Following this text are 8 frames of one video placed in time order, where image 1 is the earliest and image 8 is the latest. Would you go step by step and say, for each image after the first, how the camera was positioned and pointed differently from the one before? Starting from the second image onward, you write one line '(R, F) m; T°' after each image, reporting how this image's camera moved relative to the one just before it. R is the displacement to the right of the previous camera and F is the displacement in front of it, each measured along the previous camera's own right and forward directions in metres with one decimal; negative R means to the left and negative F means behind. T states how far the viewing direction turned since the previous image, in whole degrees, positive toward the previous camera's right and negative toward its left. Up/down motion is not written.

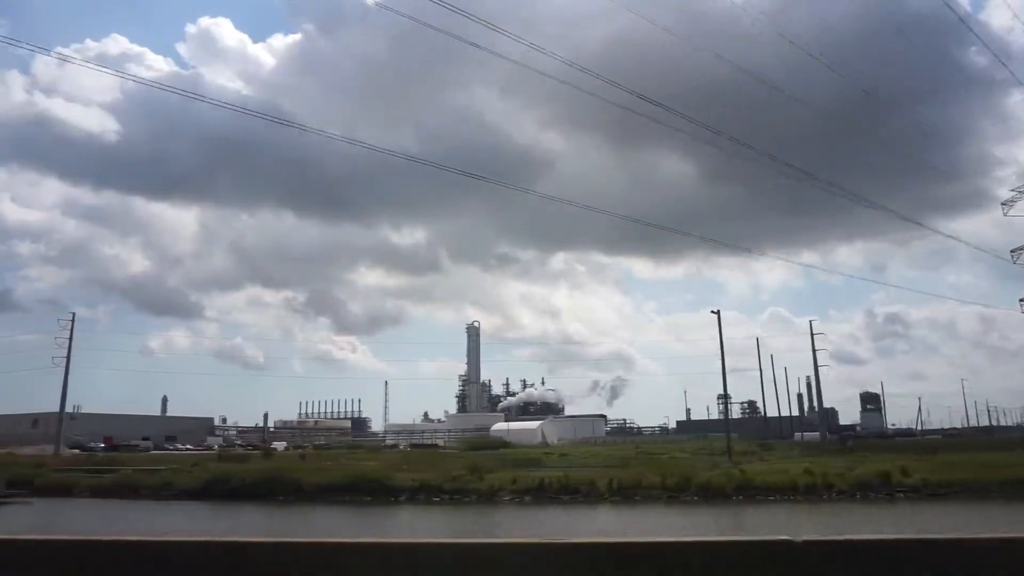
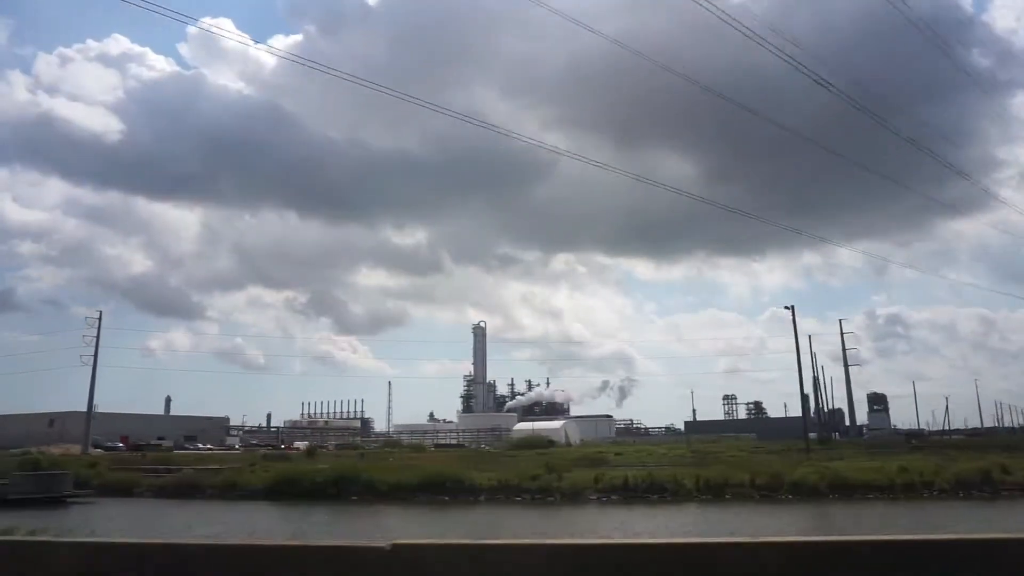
(-0.7, +0.1) m; 0°
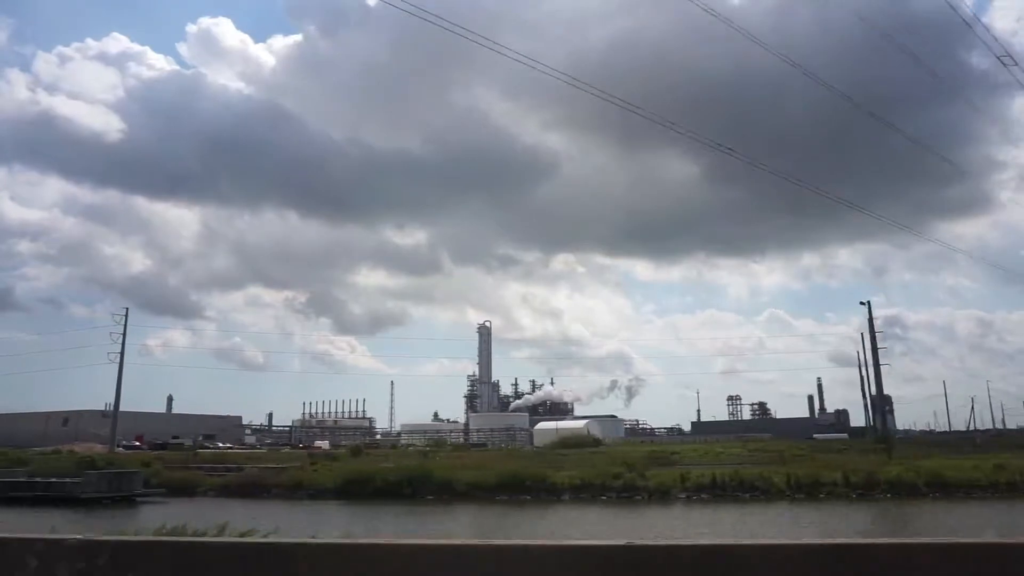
(-0.7, +0.1) m; 0°
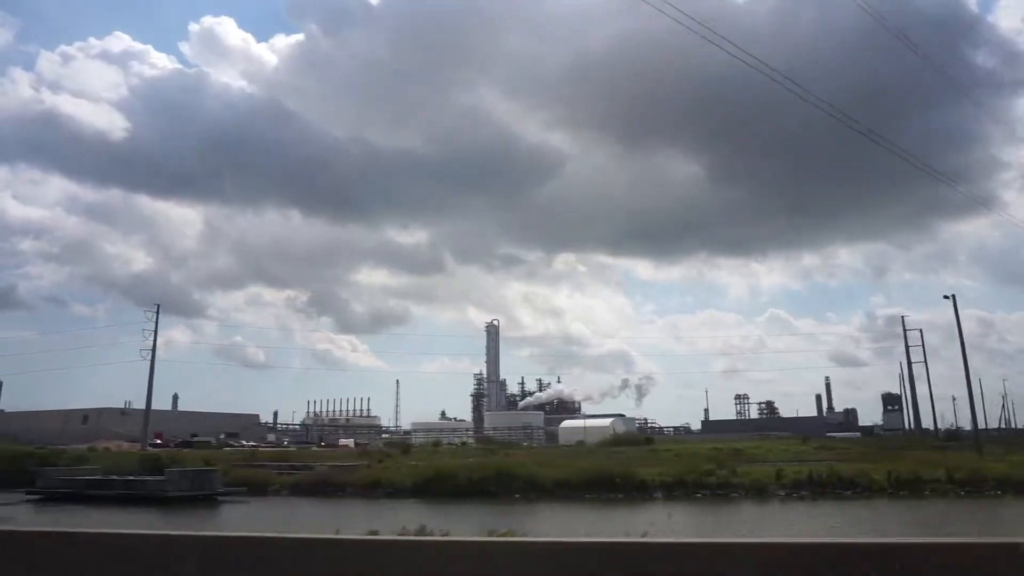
(-0.8, +0.1) m; 0°
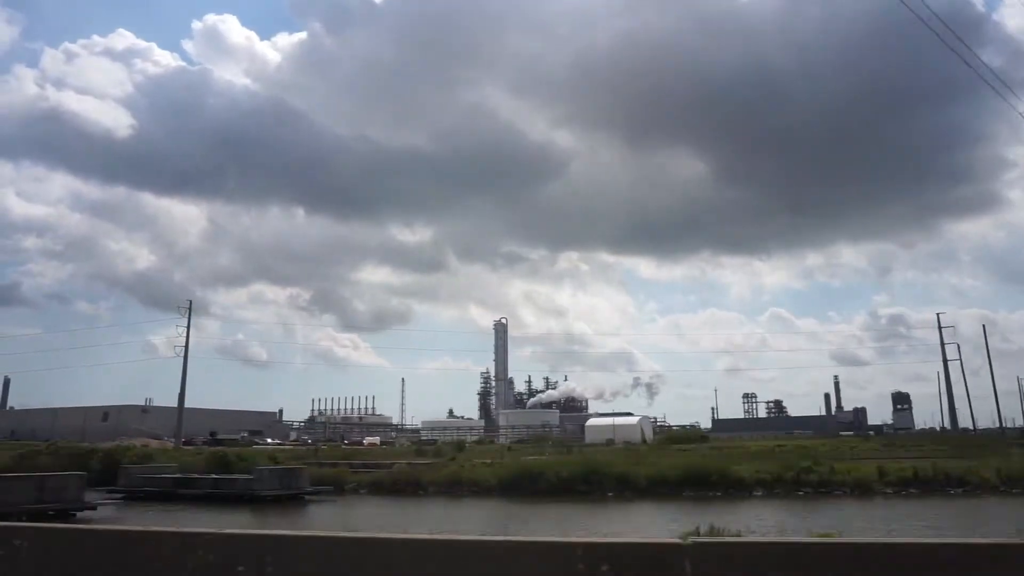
(-0.8, +0.1) m; 0°
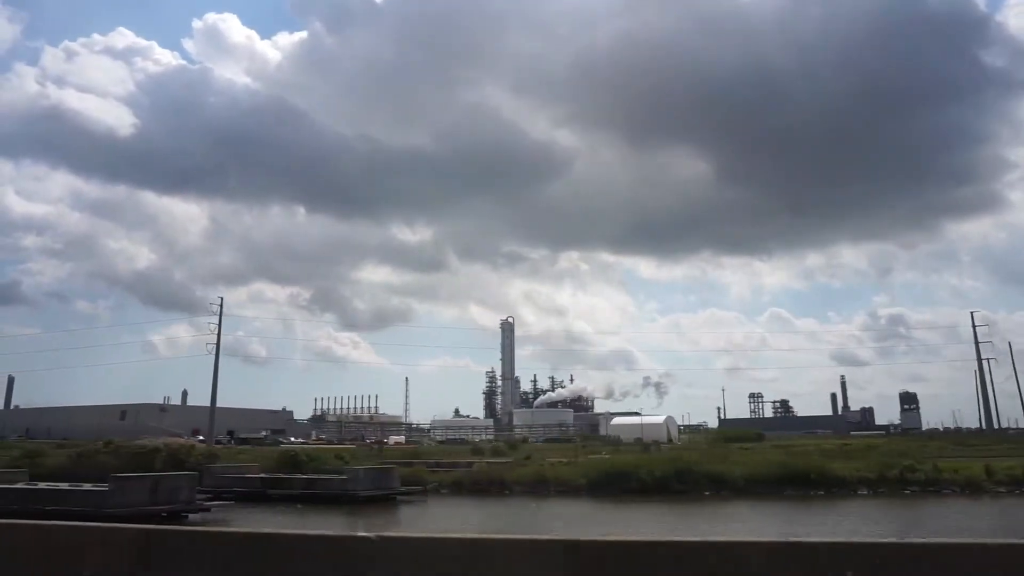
(-0.8, +0.1) m; 0°
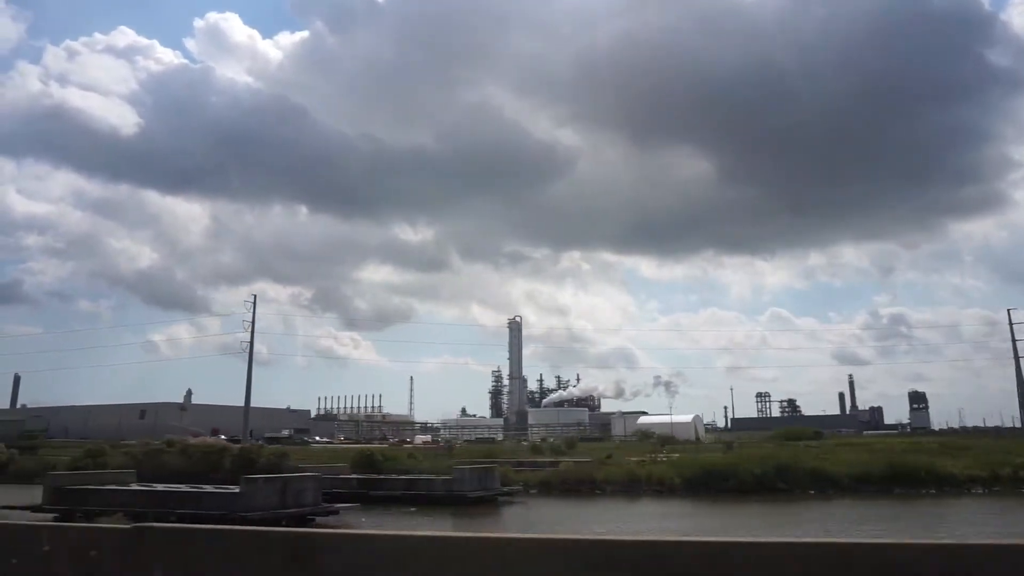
(-0.6, -0.2) m; 0°
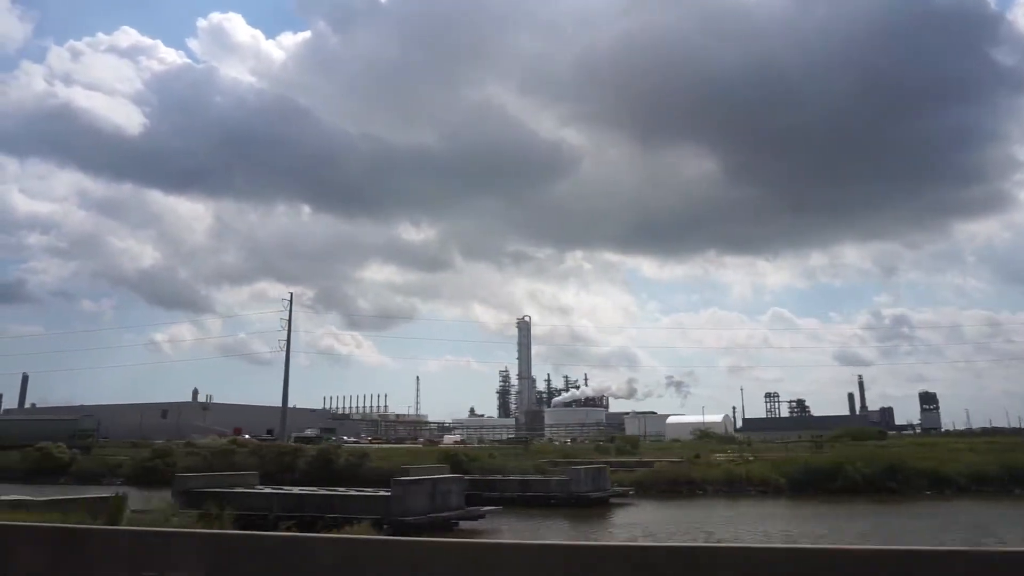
(+1.7, -0.1) m; 0°
